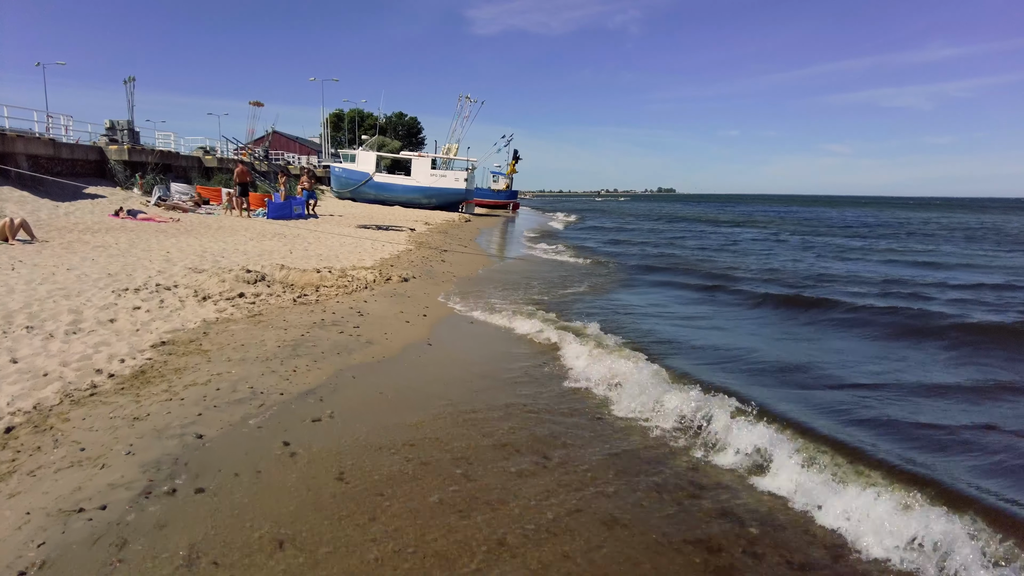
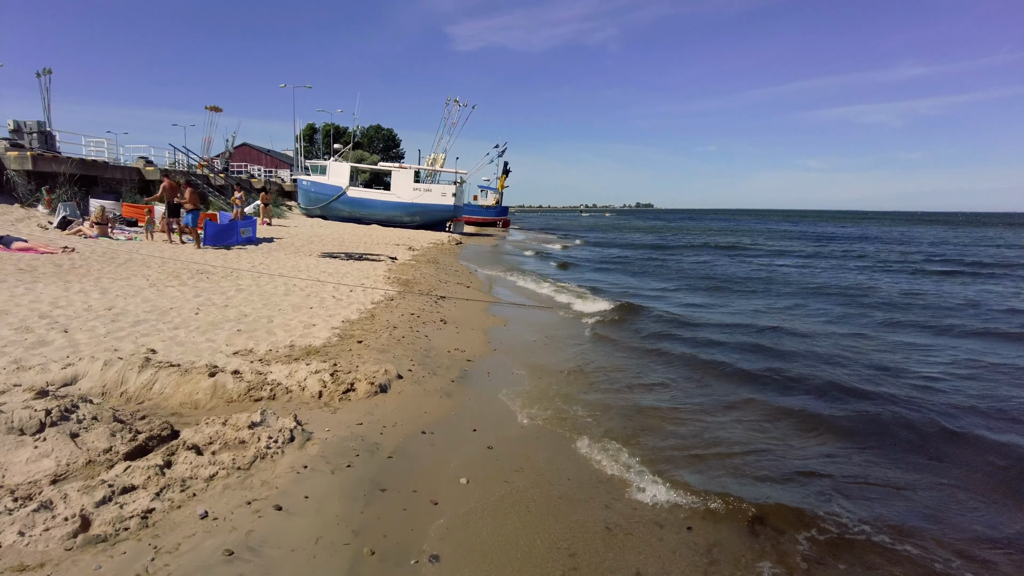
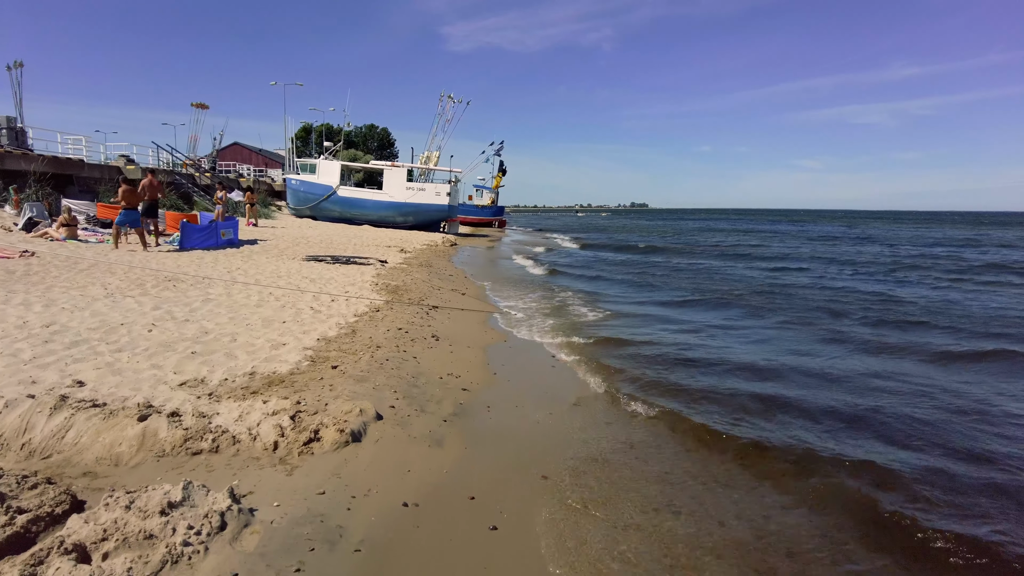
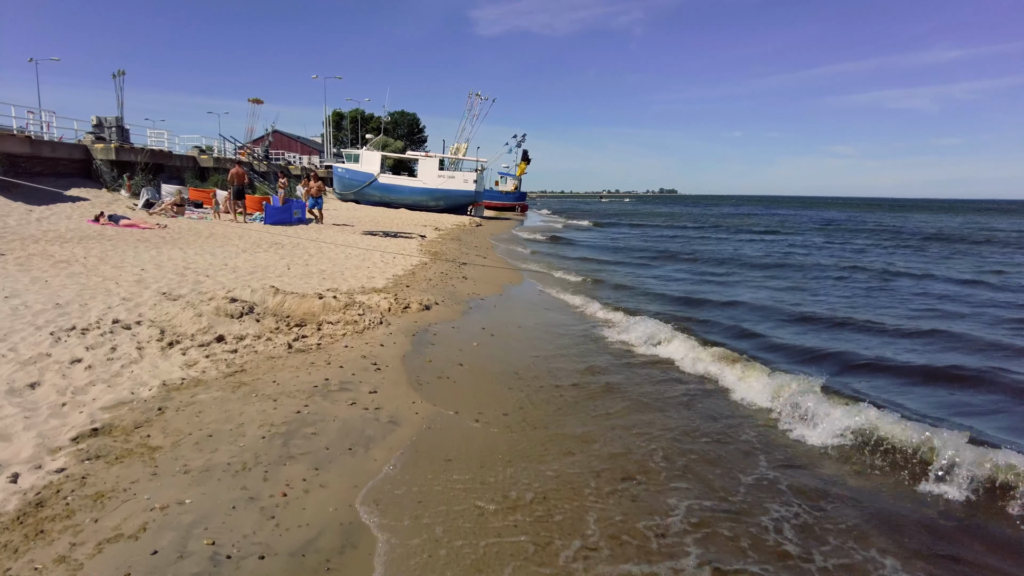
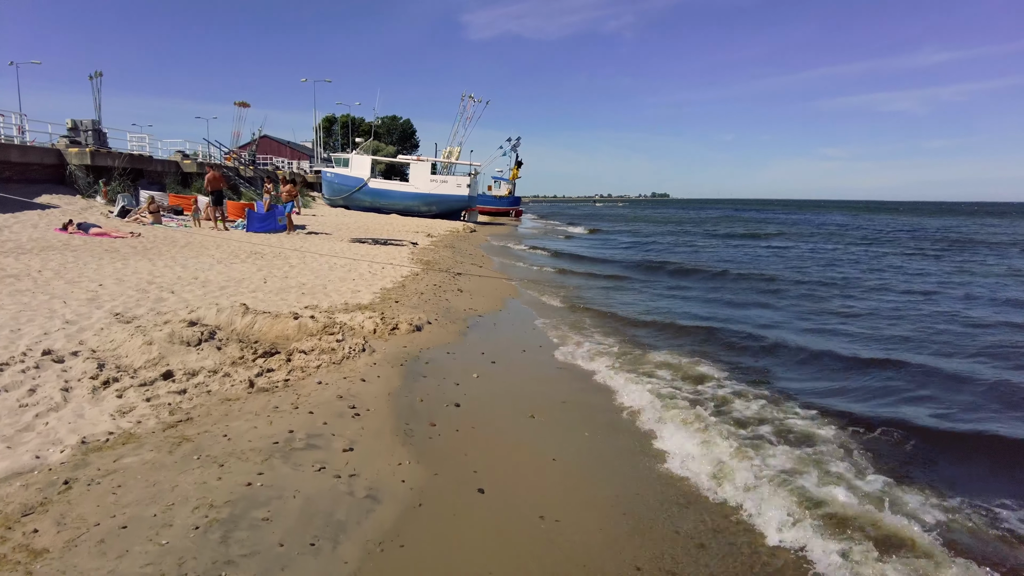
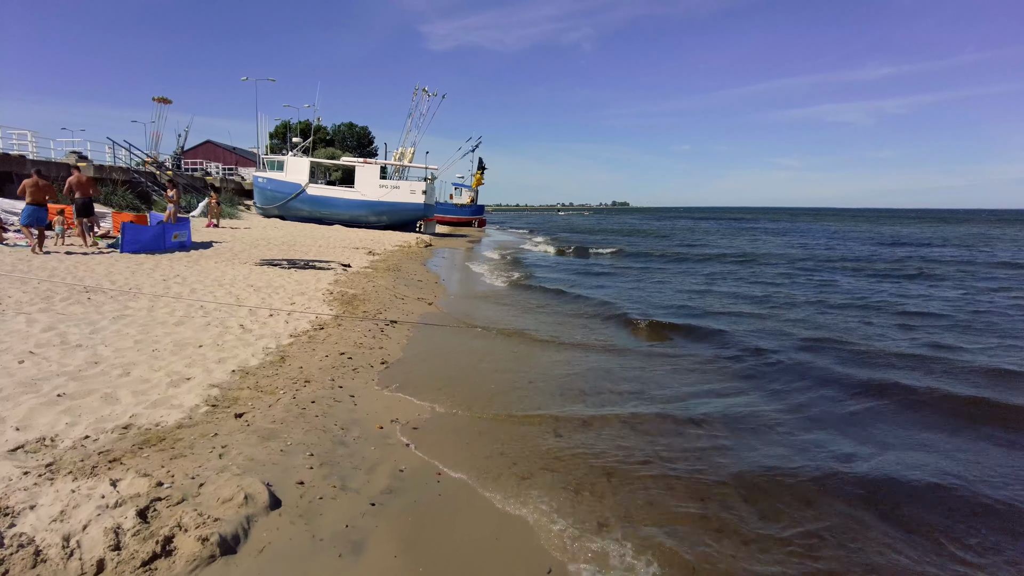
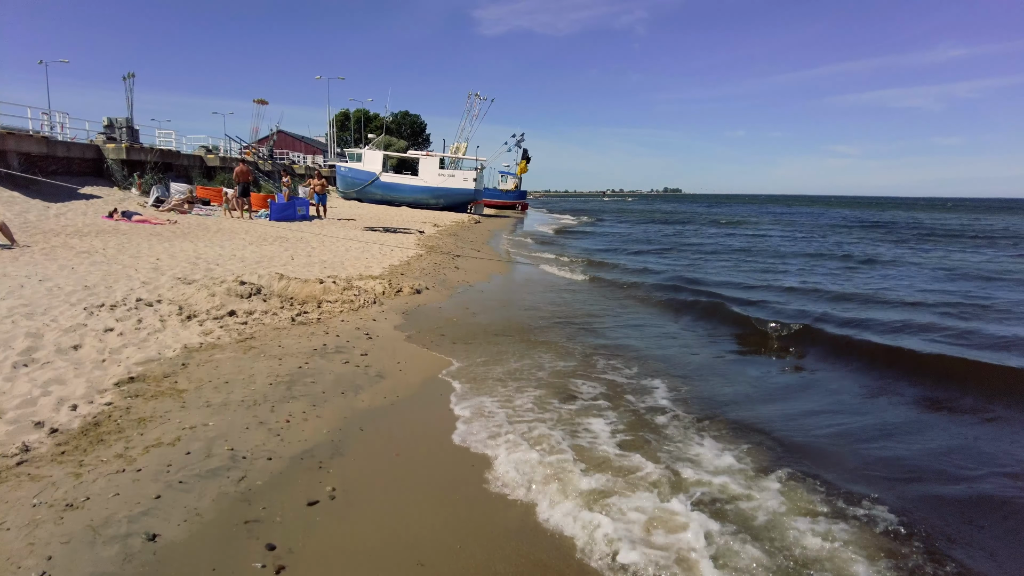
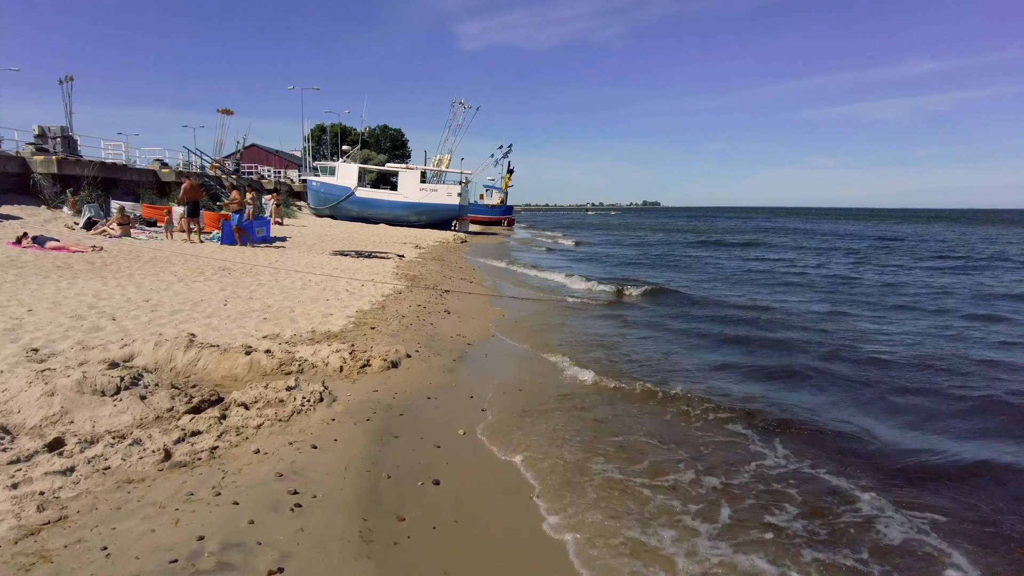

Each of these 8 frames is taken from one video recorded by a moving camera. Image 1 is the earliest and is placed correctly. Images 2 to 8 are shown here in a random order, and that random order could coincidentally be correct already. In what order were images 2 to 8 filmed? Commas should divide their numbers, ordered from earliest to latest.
7, 4, 5, 8, 2, 3, 6
